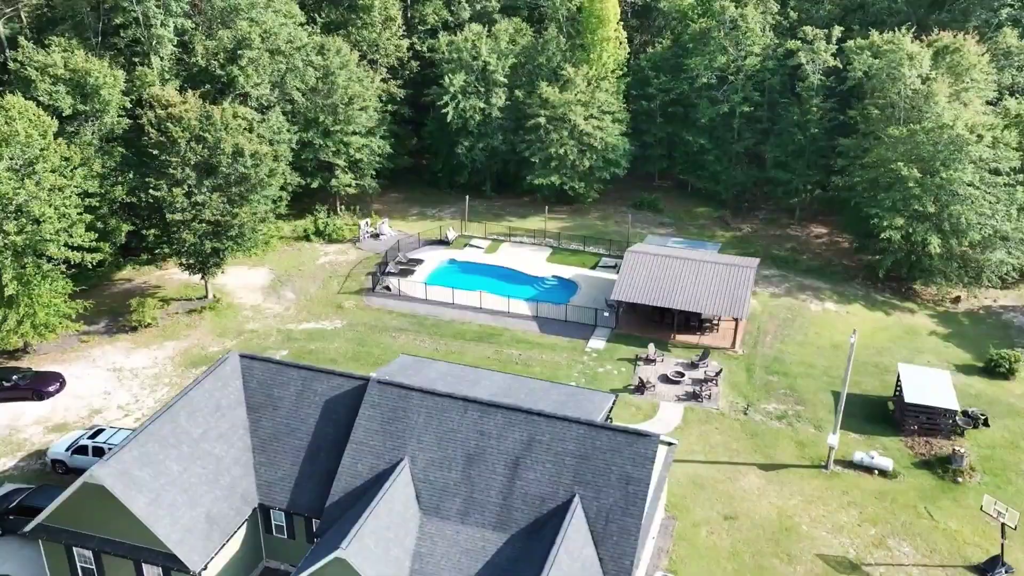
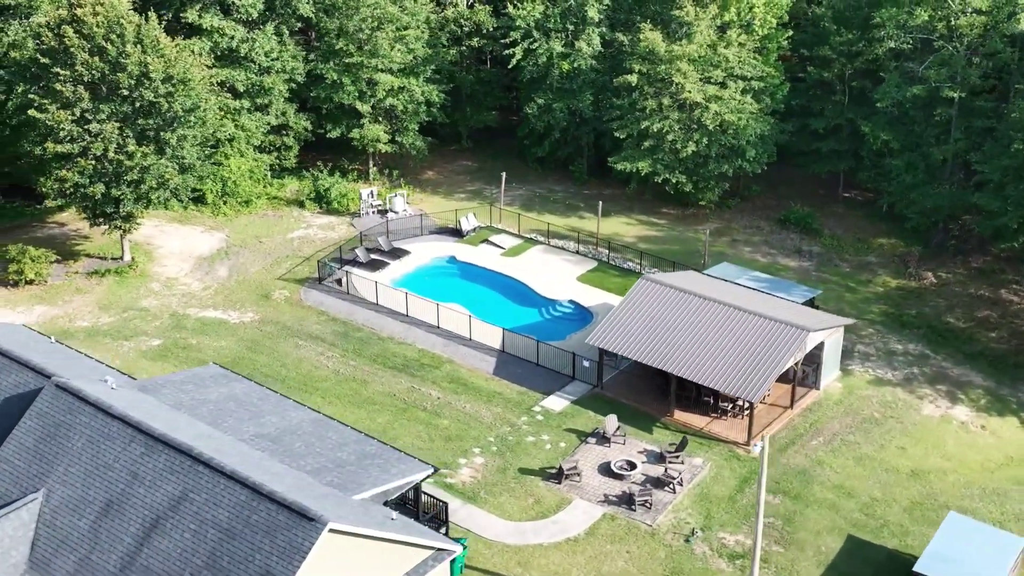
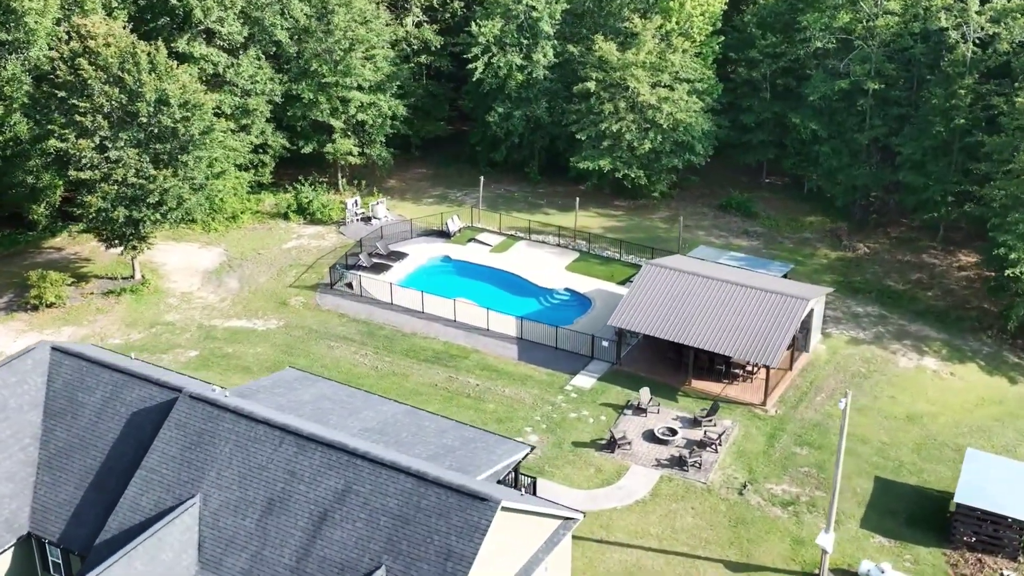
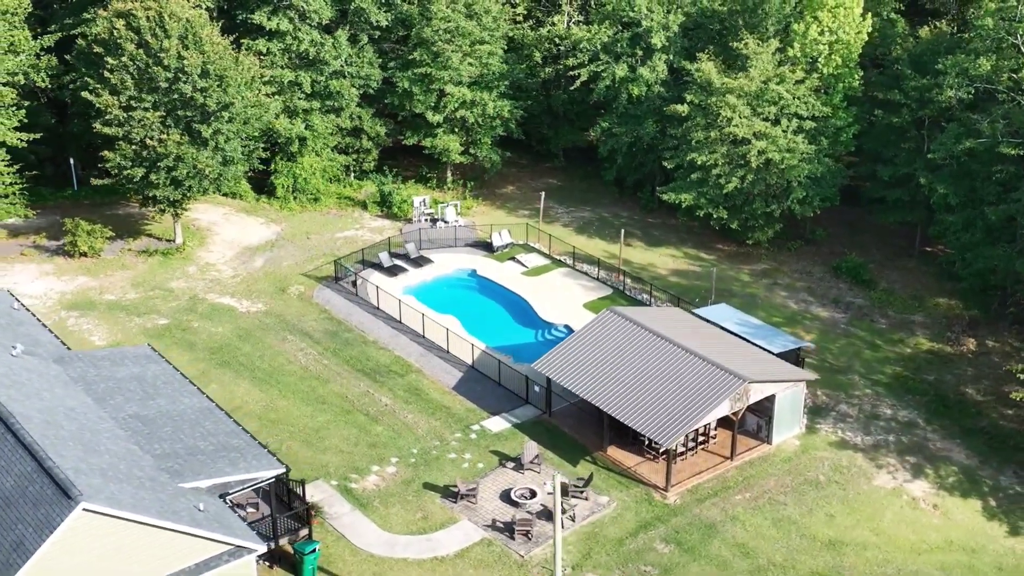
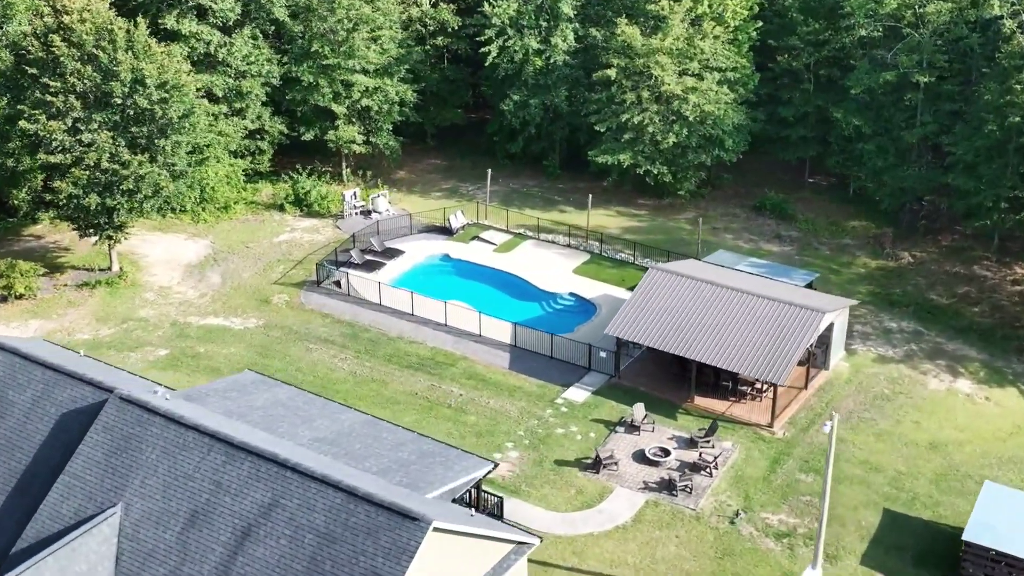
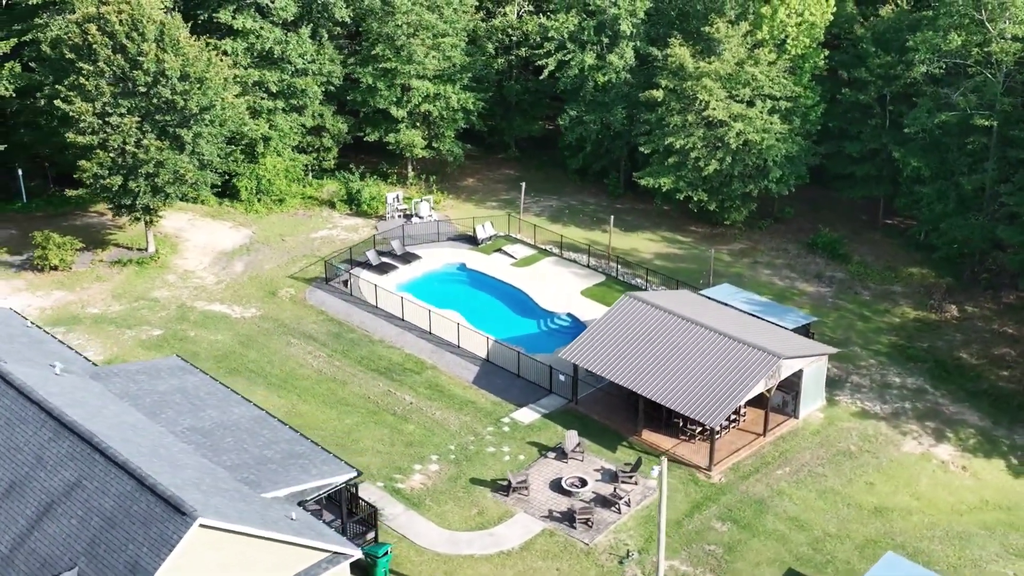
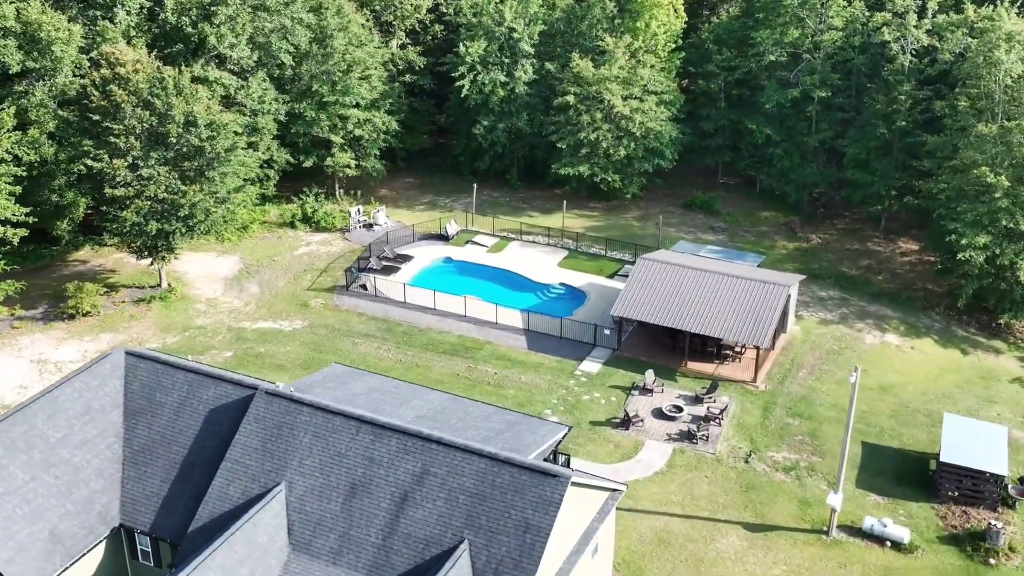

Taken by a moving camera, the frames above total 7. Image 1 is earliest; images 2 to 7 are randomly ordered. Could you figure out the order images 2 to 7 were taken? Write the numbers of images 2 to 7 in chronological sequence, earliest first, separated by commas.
7, 3, 5, 2, 6, 4
